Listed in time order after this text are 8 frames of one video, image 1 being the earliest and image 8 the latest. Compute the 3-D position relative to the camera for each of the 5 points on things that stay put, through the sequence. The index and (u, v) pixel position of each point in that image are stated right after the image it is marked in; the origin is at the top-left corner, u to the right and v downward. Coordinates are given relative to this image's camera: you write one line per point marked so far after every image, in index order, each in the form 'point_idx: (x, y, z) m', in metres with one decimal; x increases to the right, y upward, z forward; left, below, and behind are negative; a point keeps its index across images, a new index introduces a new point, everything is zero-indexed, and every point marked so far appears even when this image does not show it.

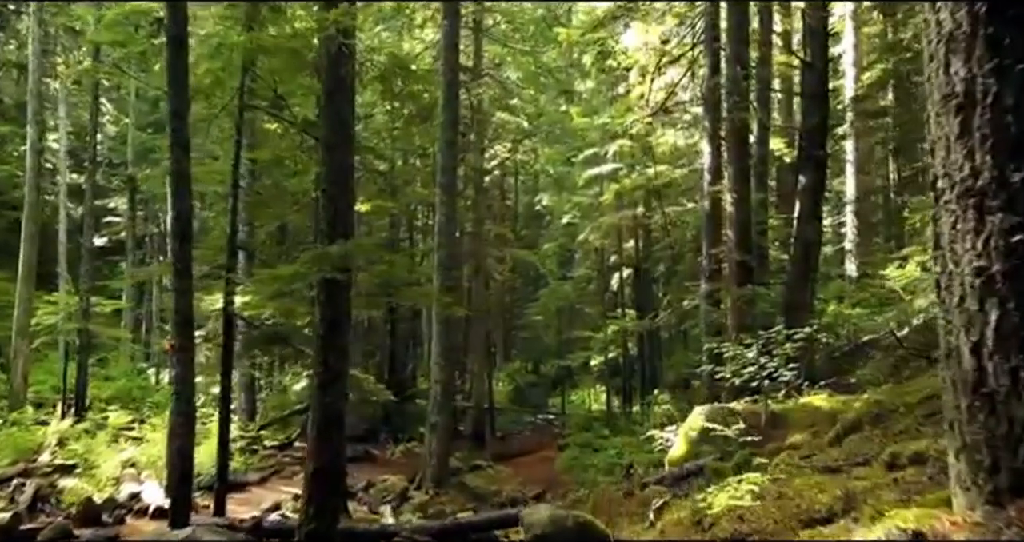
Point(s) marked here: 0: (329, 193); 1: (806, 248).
0: (-2.1, +0.9, +8.4) m
1: (+5.7, +0.4, +14.4) m
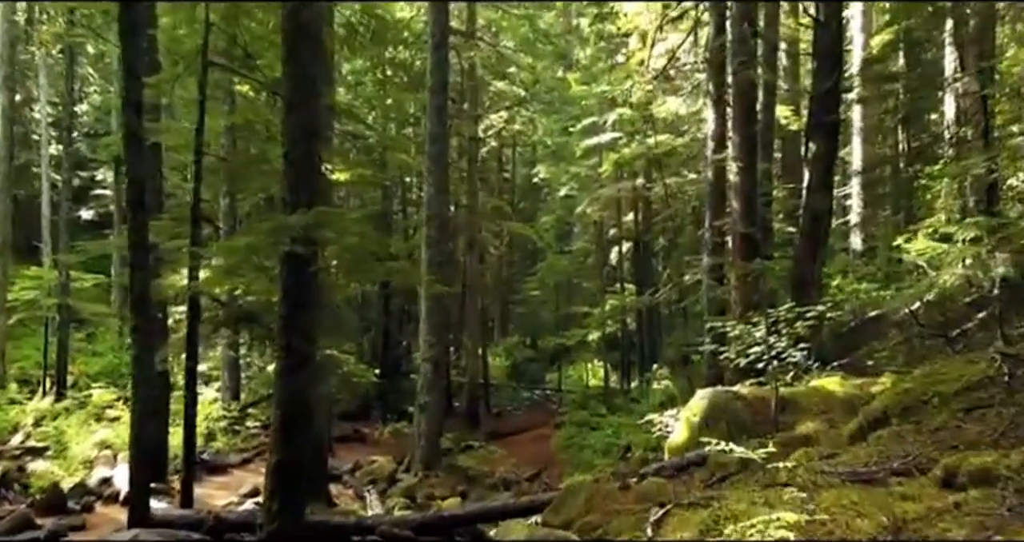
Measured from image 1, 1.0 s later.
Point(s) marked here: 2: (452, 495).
0: (-2.2, +1.2, +7.5) m
1: (+5.5, +0.9, +13.5) m
2: (-1.2, -4.6, +15.1) m
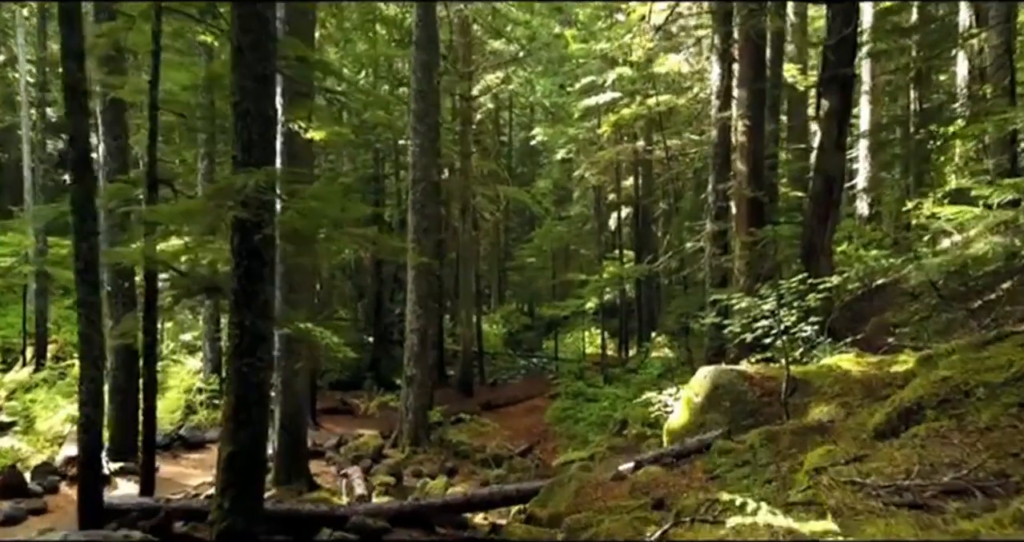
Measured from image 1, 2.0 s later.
0: (-2.4, +1.4, +6.6) m
1: (+5.3, +1.5, +12.6) m
2: (-1.4, -3.9, +14.5) m
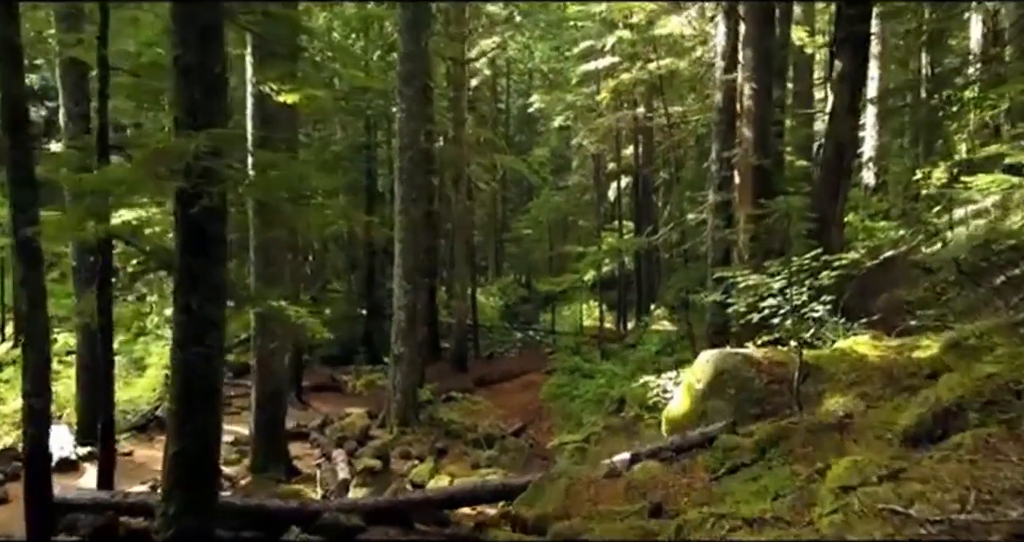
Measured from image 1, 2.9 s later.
0: (-2.6, +1.6, +5.8) m
1: (+5.2, +1.9, +11.8) m
2: (-1.5, -3.4, +13.9) m
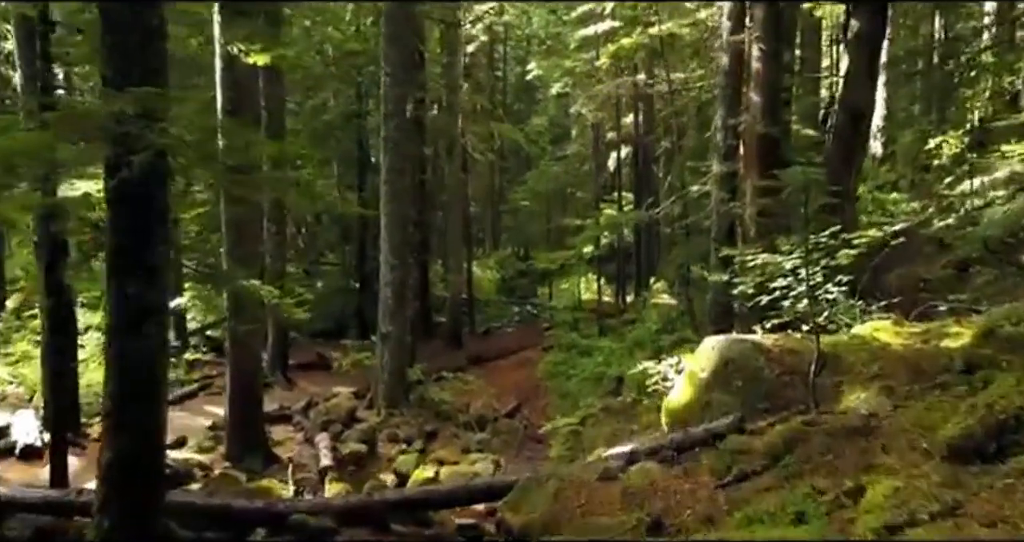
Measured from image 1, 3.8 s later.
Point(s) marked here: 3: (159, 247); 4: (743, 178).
0: (-2.7, +1.7, +5.0) m
1: (+5.0, +2.3, +11.0) m
2: (-1.7, -3.0, +13.3) m
3: (-2.5, +0.2, +5.2) m
4: (+3.7, +1.5, +11.9) m
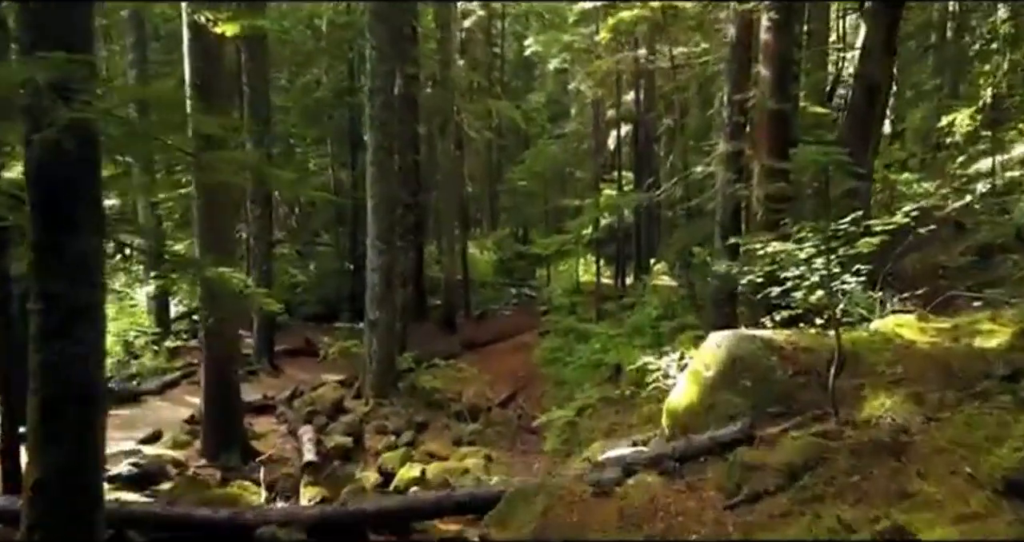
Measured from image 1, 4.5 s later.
0: (-2.8, +1.8, +4.3) m
1: (+4.9, +2.5, +10.3) m
2: (-1.8, -2.7, +12.7) m
3: (-2.6, +0.2, +4.6) m
4: (+3.6, +1.7, +11.2) m
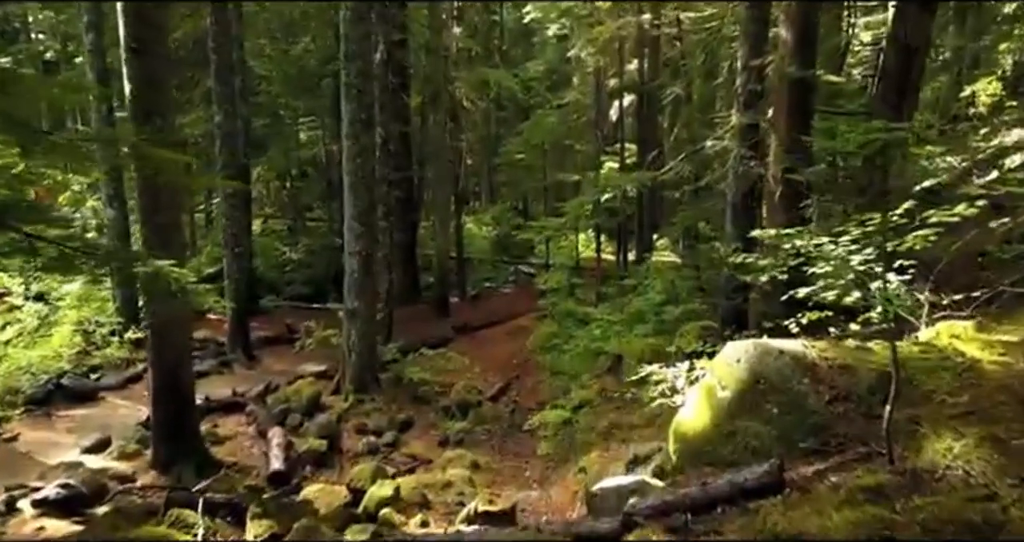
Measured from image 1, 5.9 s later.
0: (-3.0, +1.7, +3.1) m
1: (+4.8, +2.6, +9.0) m
2: (-1.9, -2.5, +11.6) m
3: (-2.8, +0.1, +3.4) m
4: (+3.4, +1.9, +9.9) m
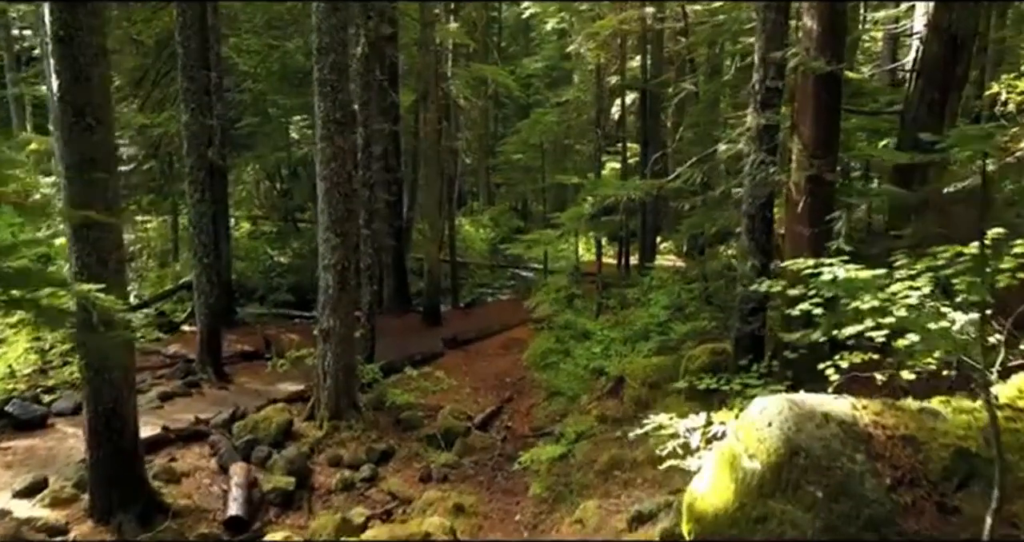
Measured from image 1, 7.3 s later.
0: (-3.1, +1.4, +1.9) m
1: (+4.6, +2.4, +7.9) m
2: (-2.1, -2.7, +10.5) m
3: (-2.9, -0.1, +2.3) m
4: (+3.3, +1.6, +8.8) m
